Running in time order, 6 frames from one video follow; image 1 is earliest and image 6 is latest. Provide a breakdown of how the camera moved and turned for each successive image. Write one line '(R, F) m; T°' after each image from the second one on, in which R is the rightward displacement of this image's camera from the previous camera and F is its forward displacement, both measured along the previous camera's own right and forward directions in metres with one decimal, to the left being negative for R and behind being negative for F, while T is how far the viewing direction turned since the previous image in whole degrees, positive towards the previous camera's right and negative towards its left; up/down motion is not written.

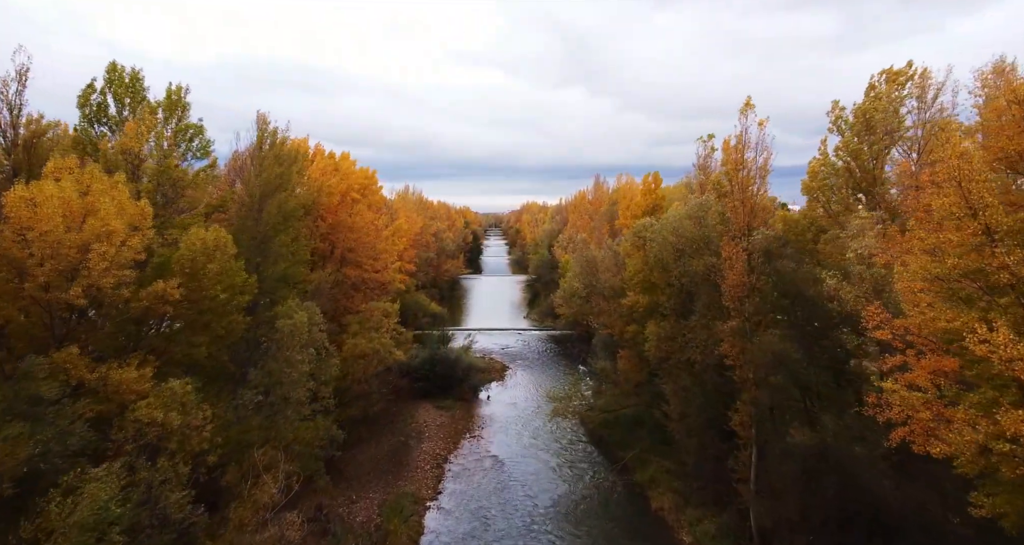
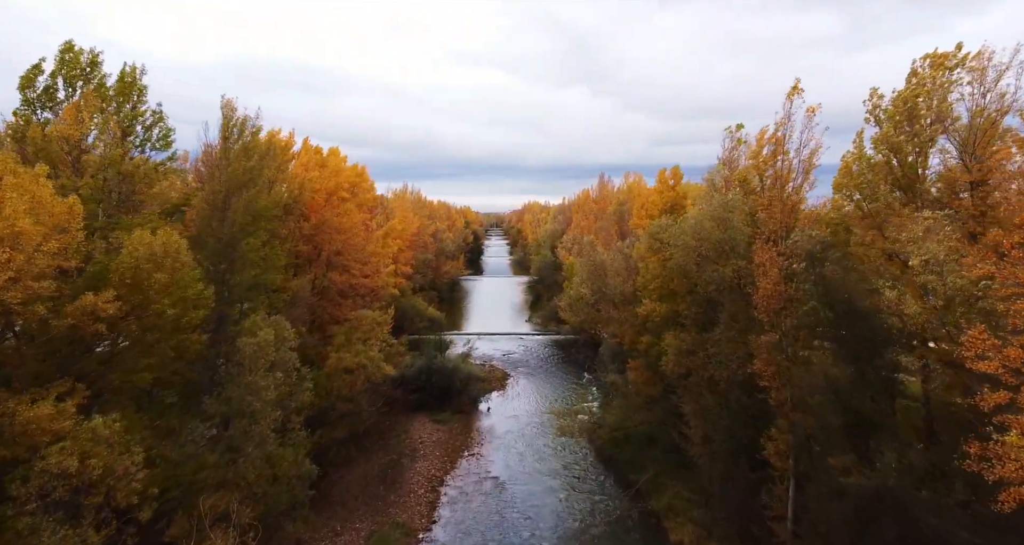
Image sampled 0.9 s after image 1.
(0.0, +2.5) m; 0°
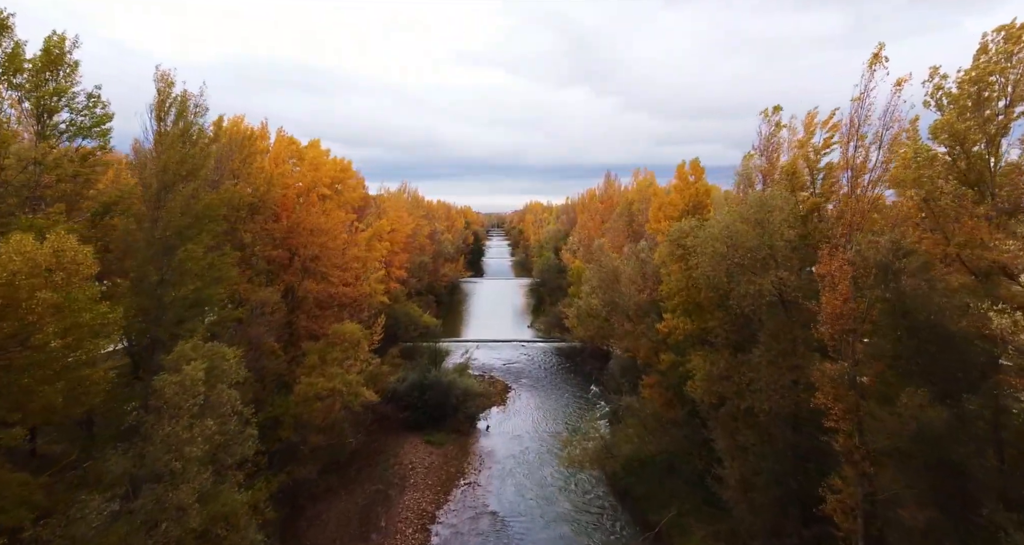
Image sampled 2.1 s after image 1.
(0.0, +3.3) m; 0°
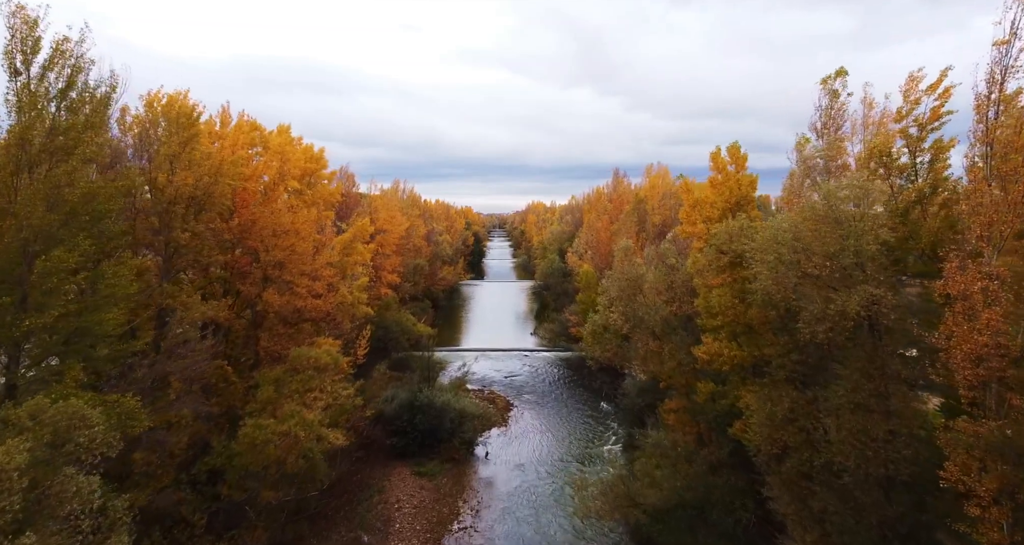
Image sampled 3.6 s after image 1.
(0.0, +4.1) m; 0°
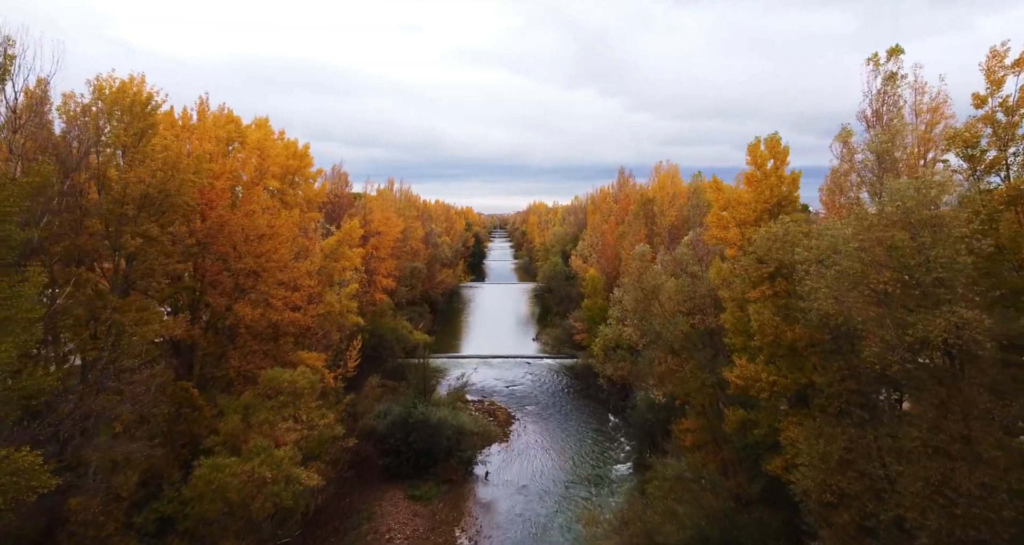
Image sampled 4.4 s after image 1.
(-0.1, +2.3) m; 0°
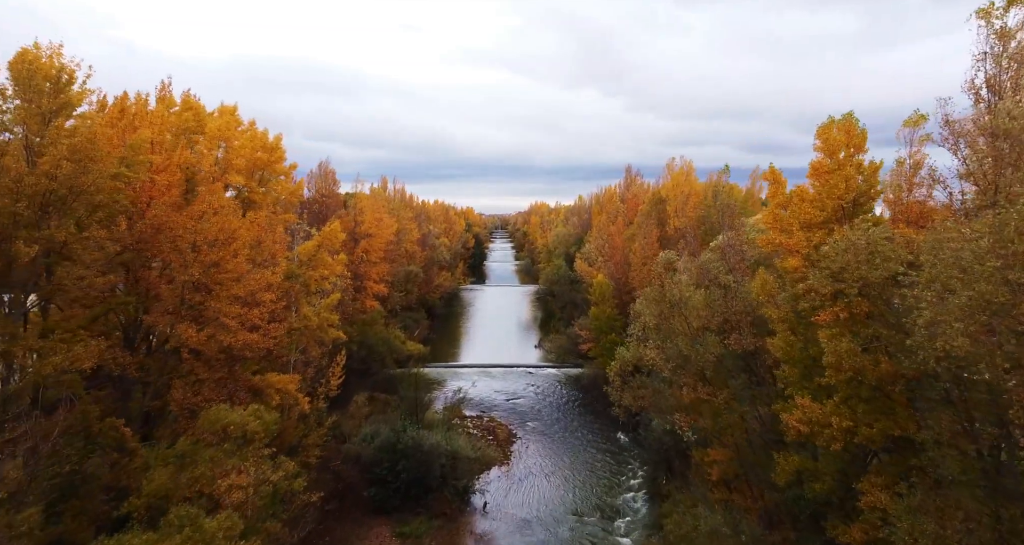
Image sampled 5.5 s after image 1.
(0.0, +3.1) m; 0°
